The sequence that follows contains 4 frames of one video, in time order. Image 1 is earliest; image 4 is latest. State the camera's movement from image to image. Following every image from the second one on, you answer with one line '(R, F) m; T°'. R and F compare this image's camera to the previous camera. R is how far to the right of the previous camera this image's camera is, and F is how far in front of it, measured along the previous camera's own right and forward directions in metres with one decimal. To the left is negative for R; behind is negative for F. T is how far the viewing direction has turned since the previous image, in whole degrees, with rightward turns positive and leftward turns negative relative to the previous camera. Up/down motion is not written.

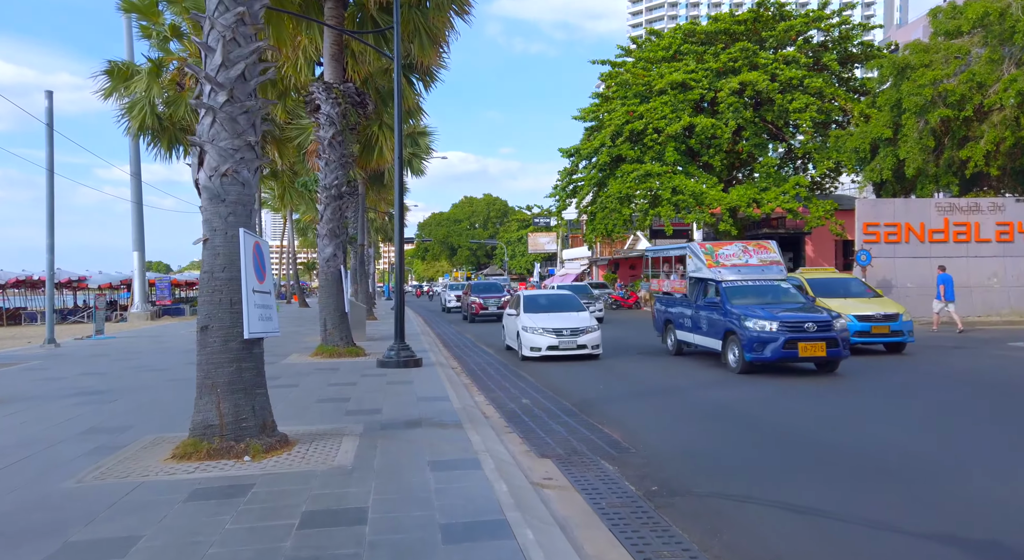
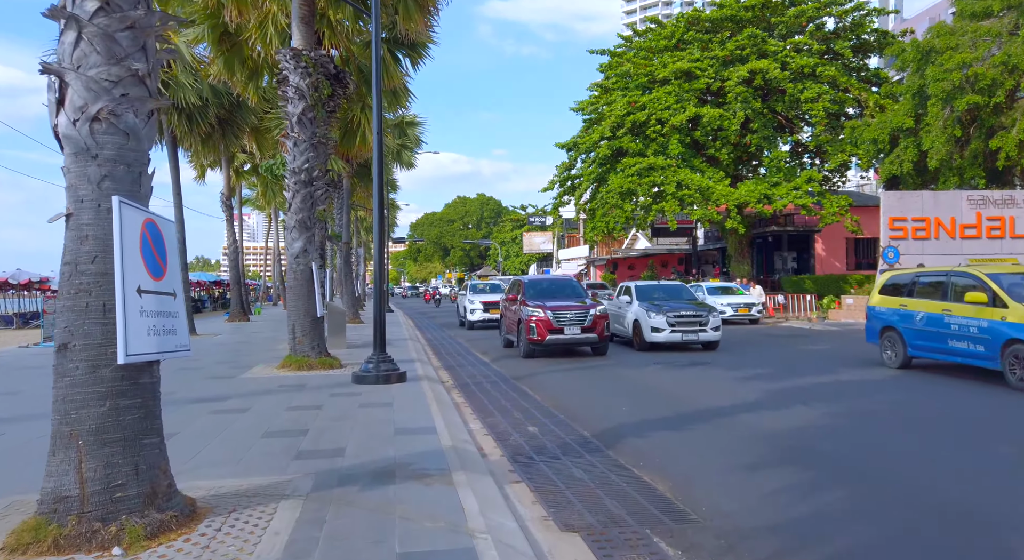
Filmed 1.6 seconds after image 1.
(-0.1, +2.0) m; +1°
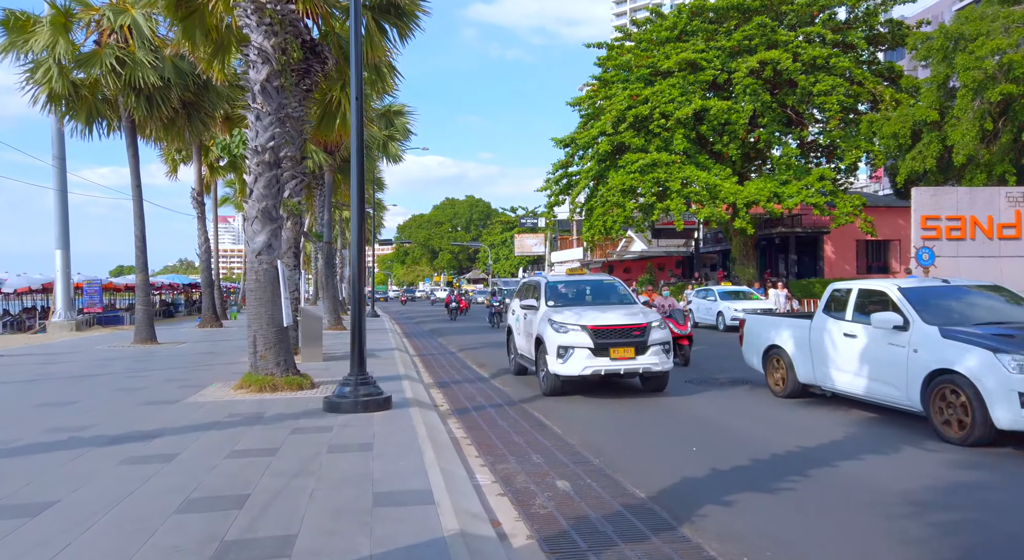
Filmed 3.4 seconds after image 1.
(-0.3, +2.1) m; +1°
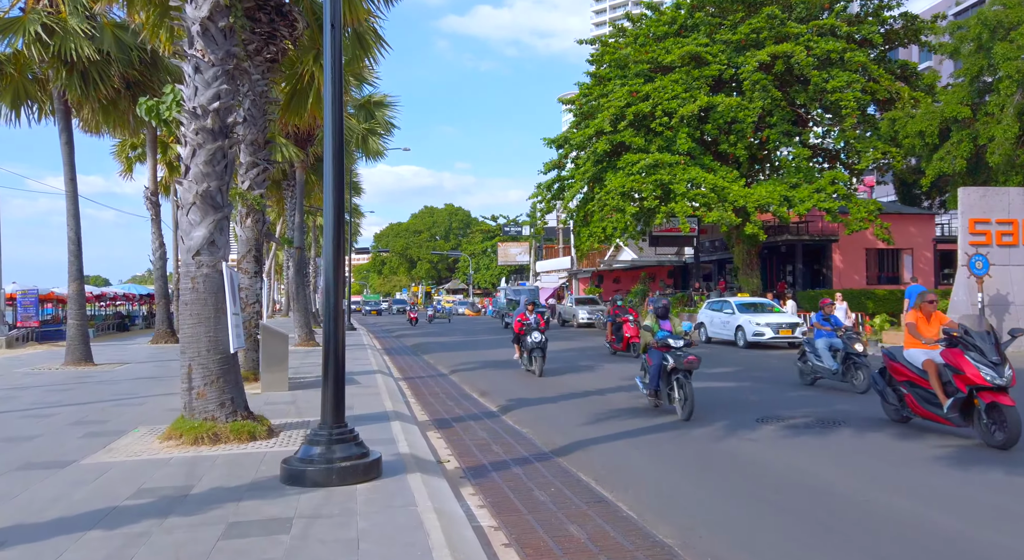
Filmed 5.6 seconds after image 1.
(-0.6, +2.6) m; +2°
